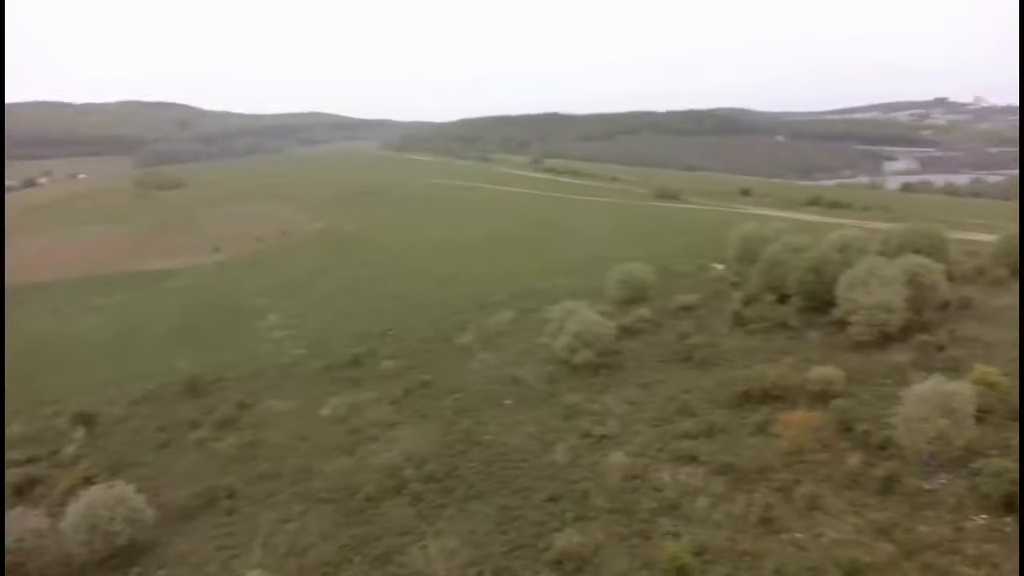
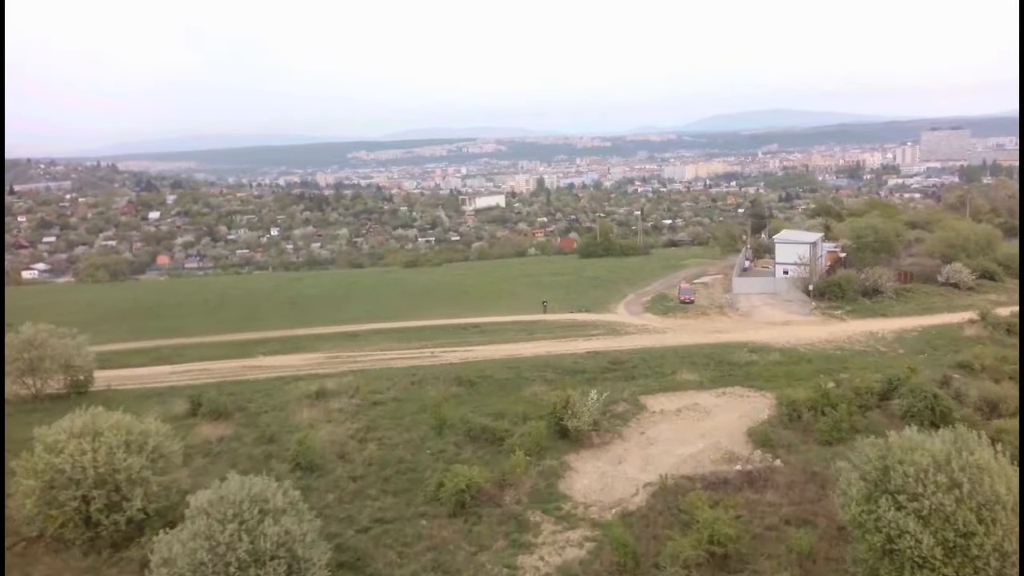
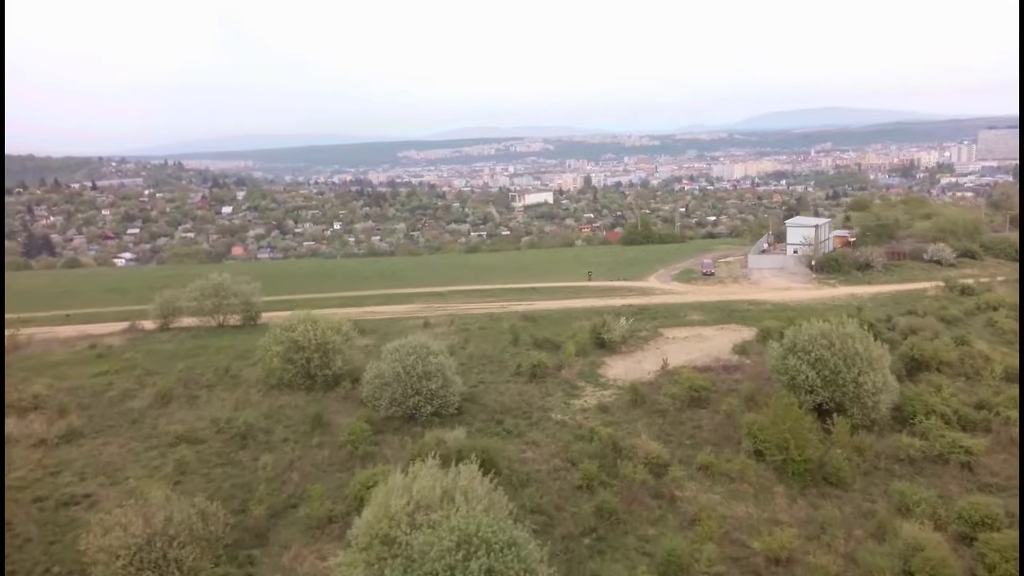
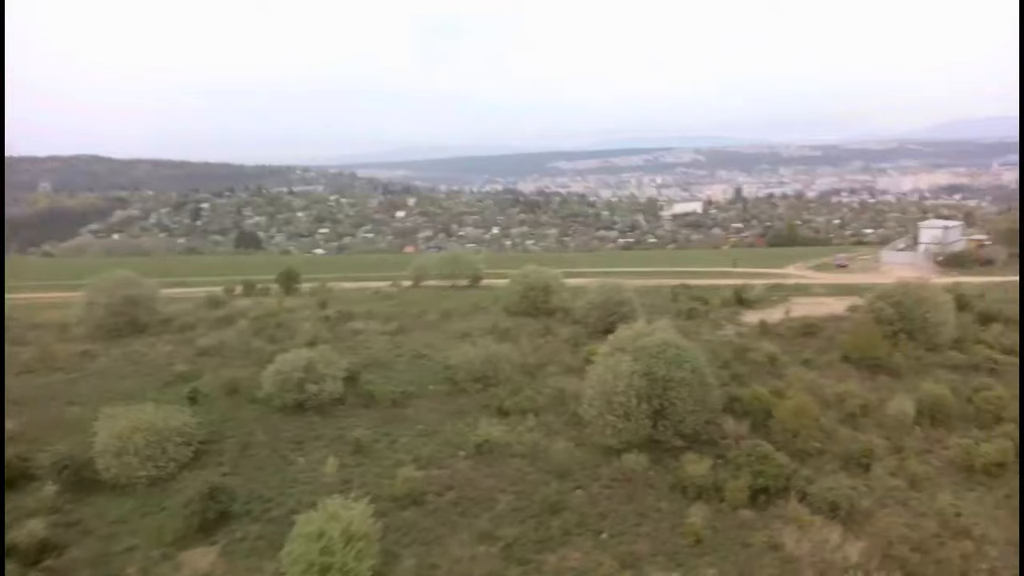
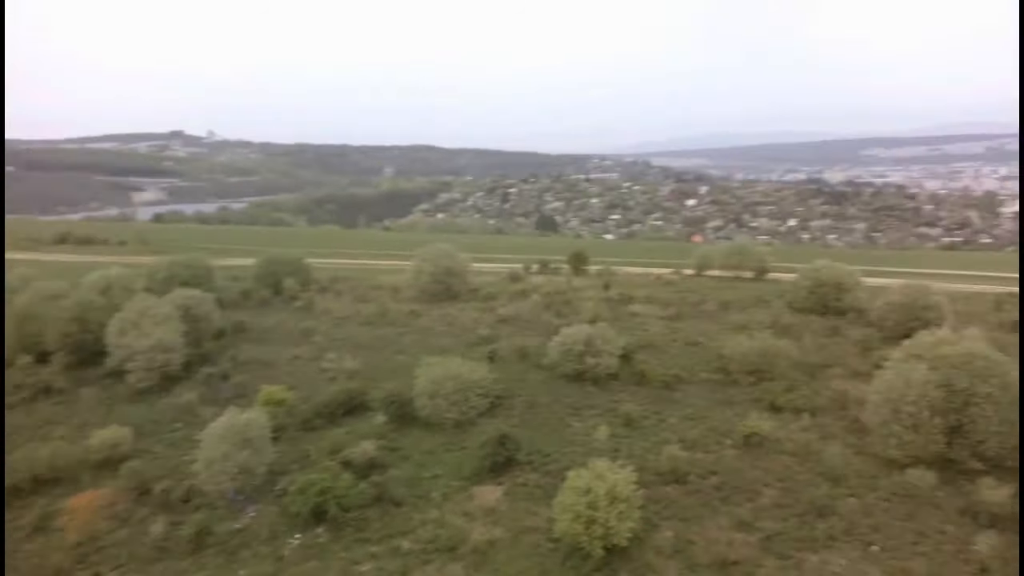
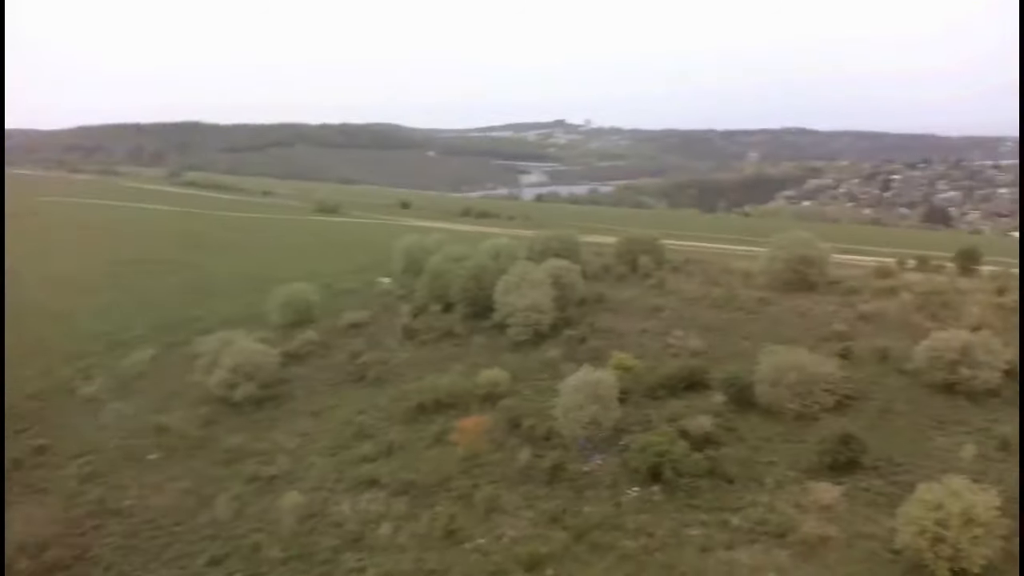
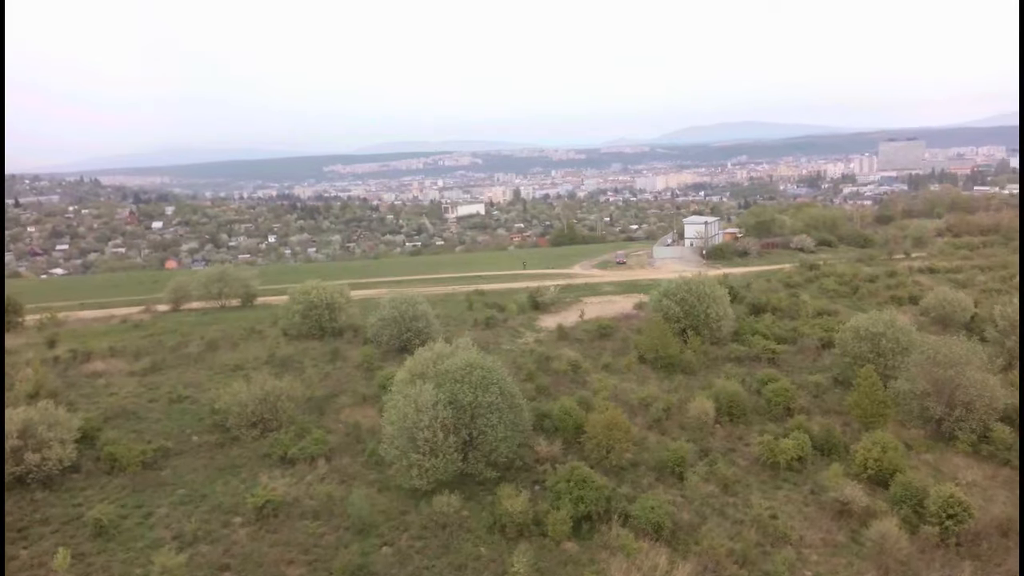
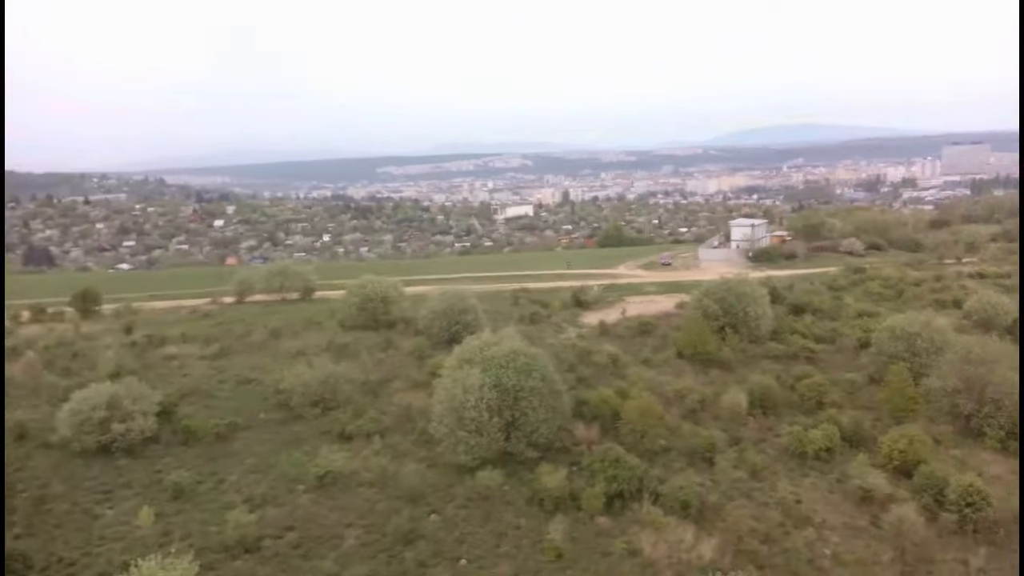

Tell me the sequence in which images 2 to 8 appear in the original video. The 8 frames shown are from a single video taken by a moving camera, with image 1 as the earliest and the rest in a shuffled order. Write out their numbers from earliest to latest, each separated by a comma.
6, 5, 4, 8, 7, 3, 2
